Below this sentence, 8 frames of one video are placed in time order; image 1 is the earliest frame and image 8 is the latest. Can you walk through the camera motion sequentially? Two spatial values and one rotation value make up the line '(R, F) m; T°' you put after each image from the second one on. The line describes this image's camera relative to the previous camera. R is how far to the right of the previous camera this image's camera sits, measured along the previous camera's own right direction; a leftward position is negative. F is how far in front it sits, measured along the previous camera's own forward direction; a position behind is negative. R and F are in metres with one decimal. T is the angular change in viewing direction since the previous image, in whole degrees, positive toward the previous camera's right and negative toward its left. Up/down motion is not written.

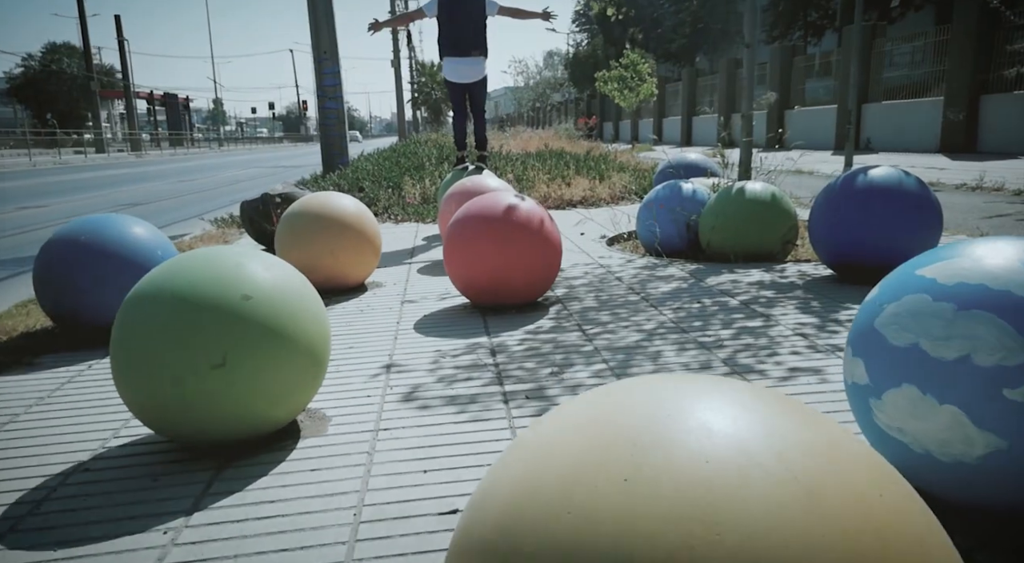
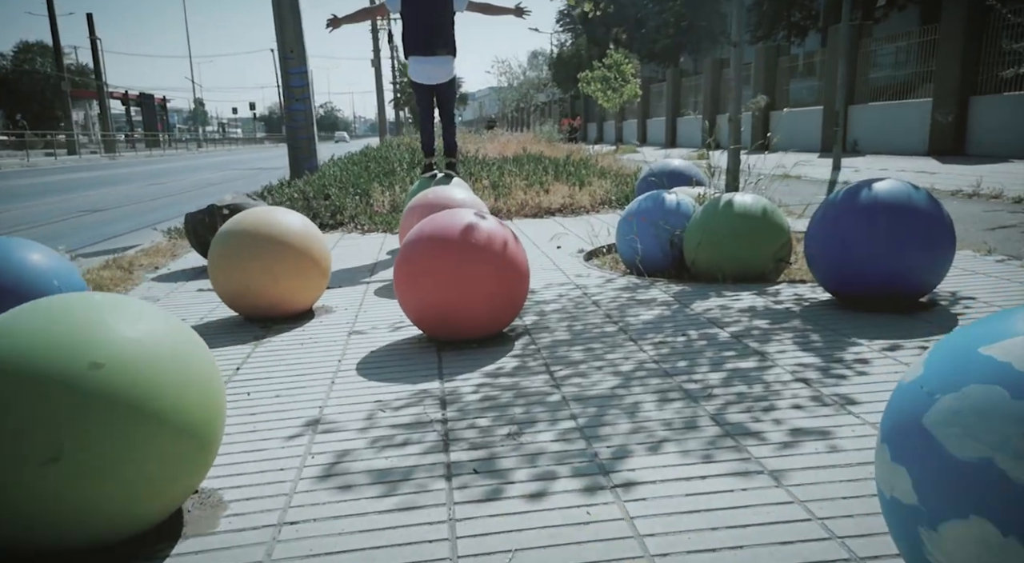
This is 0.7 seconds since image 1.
(+0.2, +0.6) m; +1°
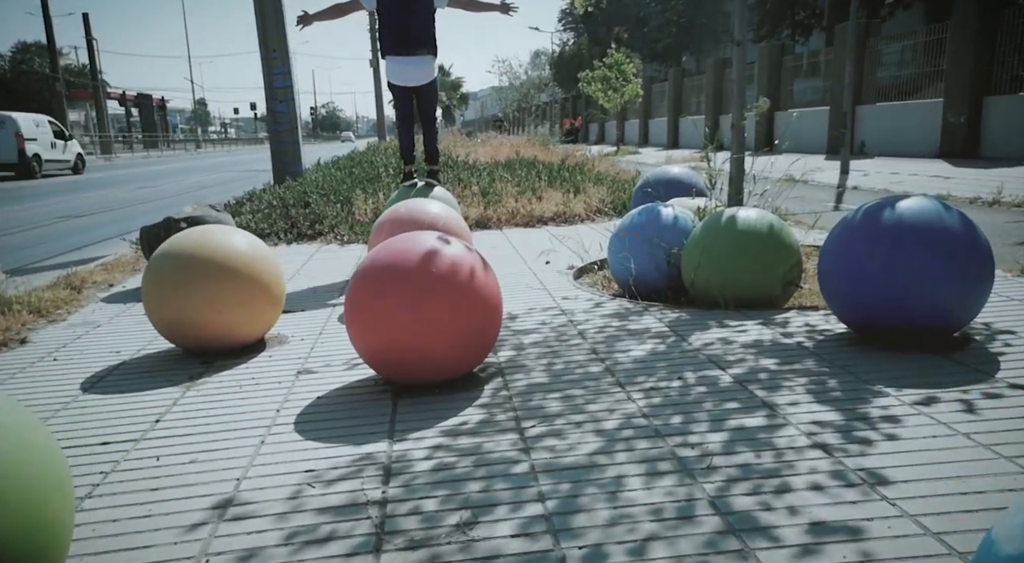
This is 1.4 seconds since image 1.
(+0.2, +0.6) m; 0°
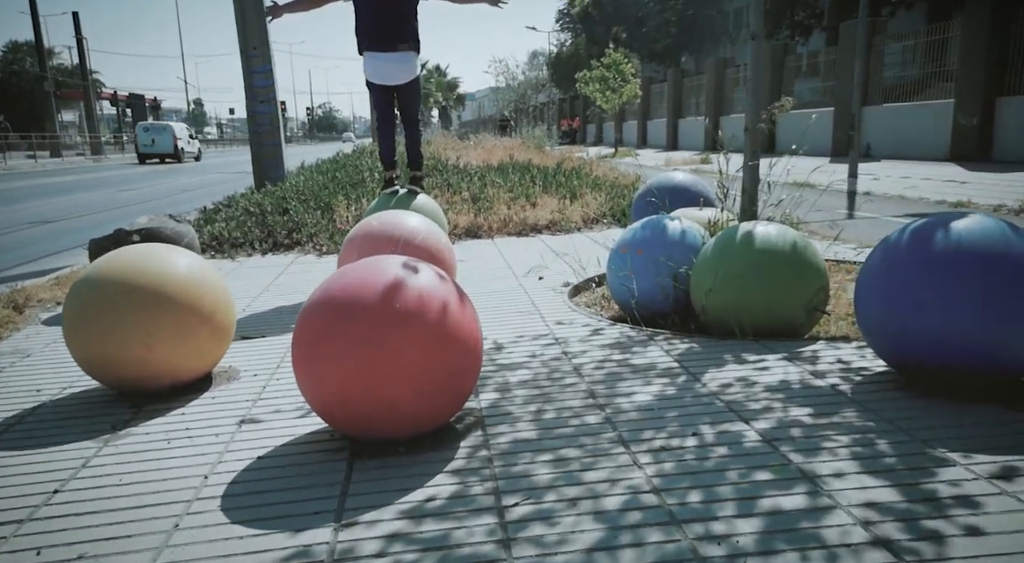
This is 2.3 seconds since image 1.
(+0.1, +0.6) m; 0°
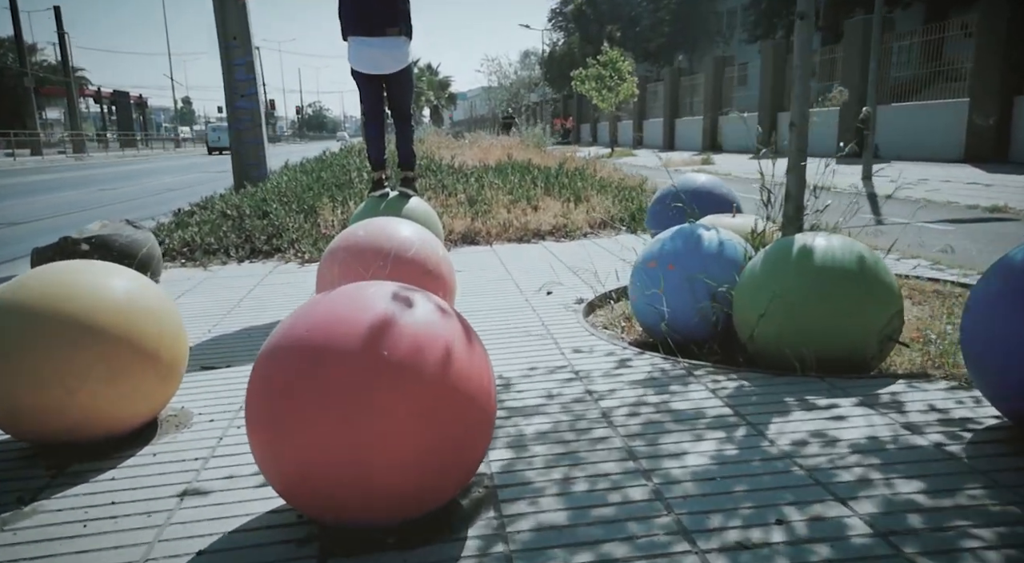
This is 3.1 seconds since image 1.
(-0.1, +0.8) m; +1°
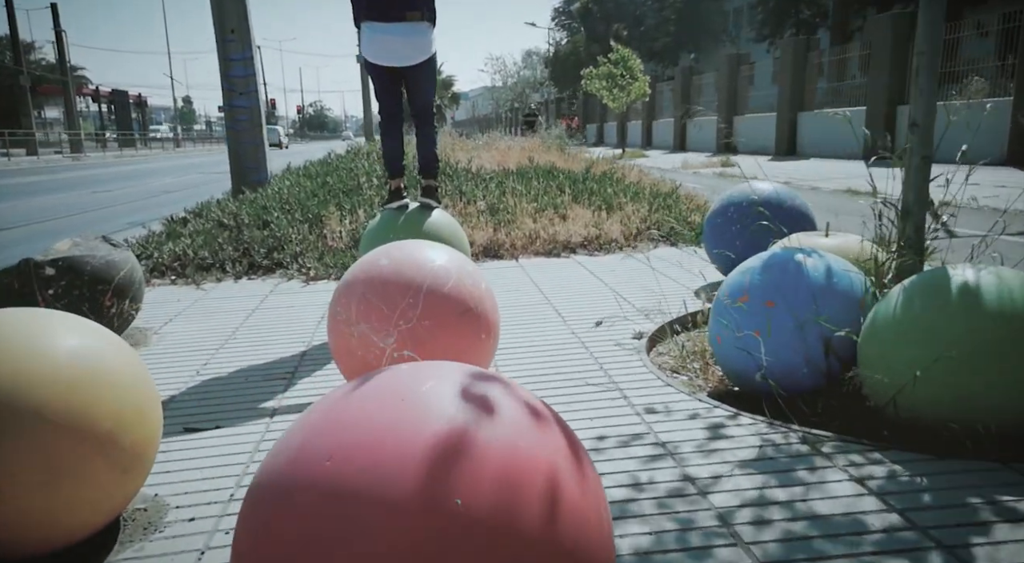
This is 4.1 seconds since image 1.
(-0.3, +0.9) m; 0°
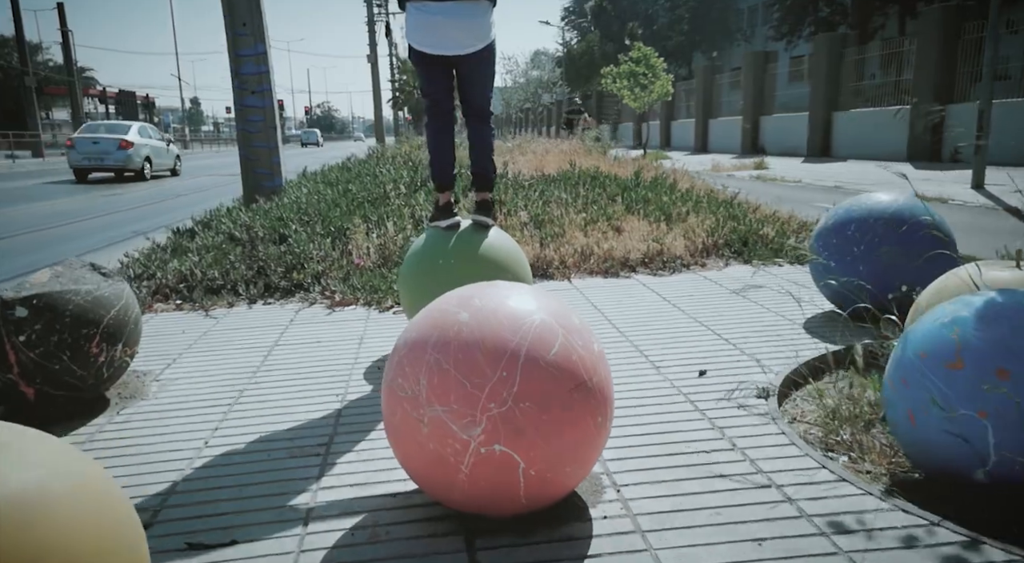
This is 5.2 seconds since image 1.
(-0.4, +1.0) m; -1°
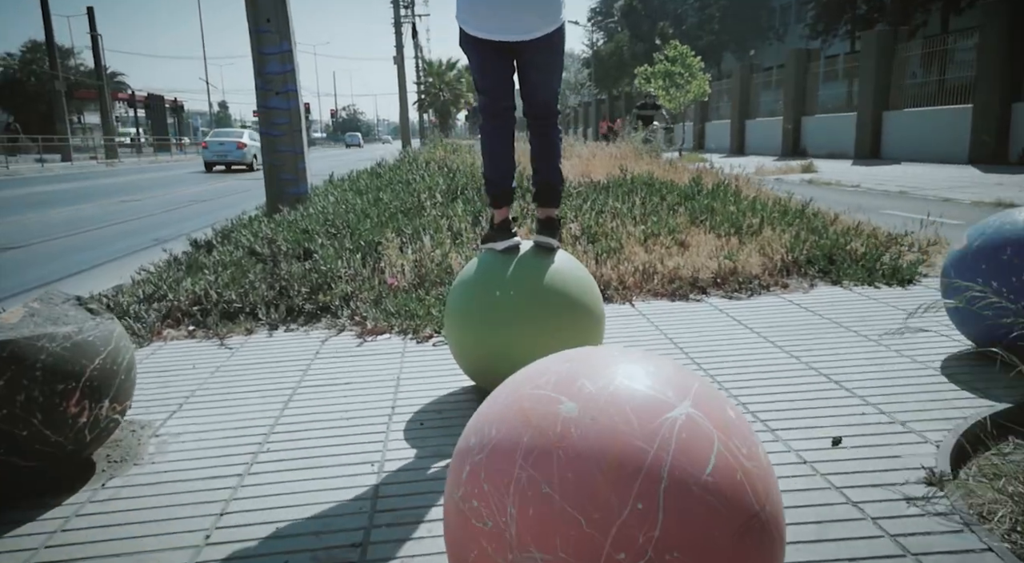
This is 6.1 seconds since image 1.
(-0.3, +0.8) m; -2°
